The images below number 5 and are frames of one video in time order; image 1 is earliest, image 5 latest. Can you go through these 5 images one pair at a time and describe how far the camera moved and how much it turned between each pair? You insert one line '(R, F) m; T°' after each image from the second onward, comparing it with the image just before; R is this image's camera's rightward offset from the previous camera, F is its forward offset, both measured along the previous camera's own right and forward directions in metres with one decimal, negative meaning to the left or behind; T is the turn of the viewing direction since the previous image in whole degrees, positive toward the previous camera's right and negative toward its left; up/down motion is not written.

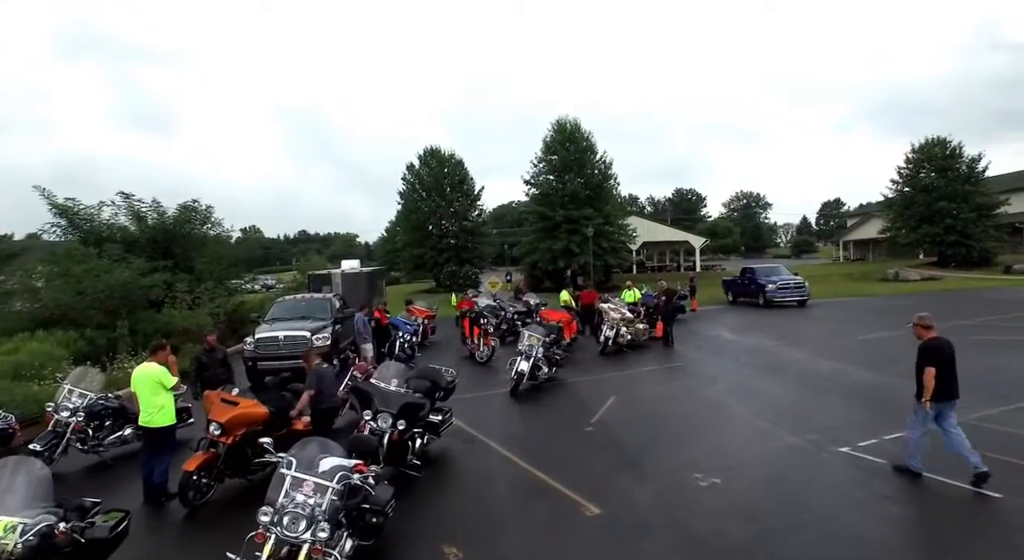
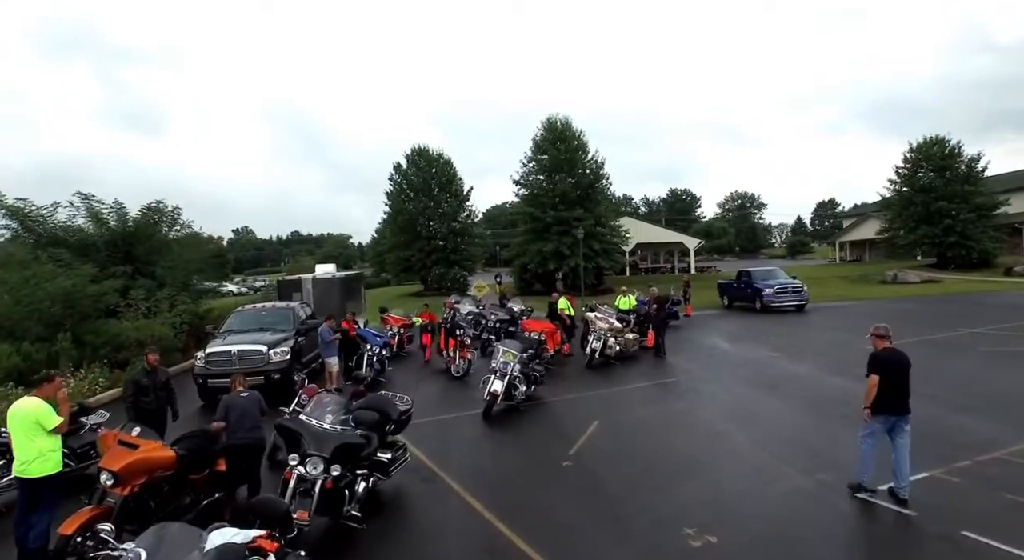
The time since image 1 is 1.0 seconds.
(+0.4, +1.0) m; 0°
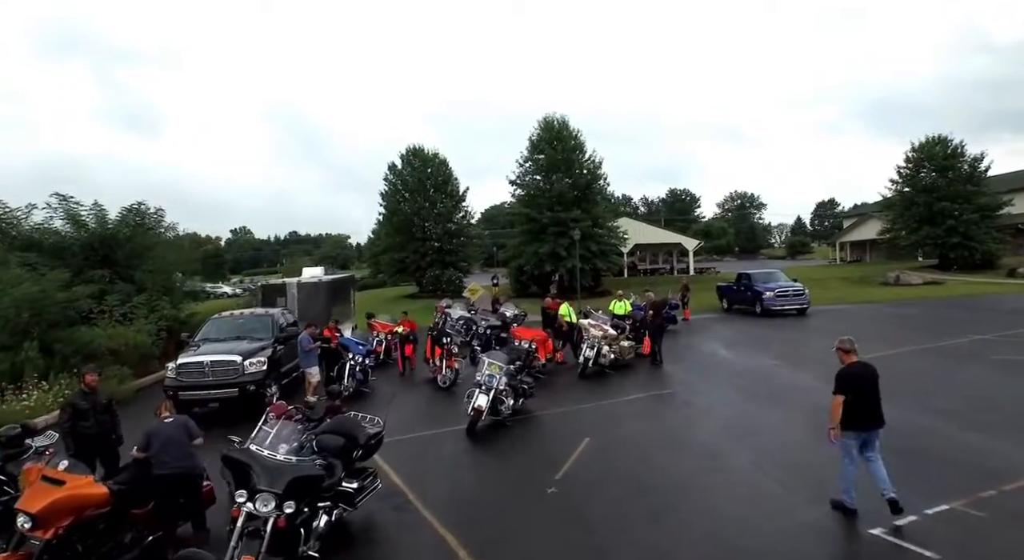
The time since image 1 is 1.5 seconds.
(+0.2, +0.5) m; 0°
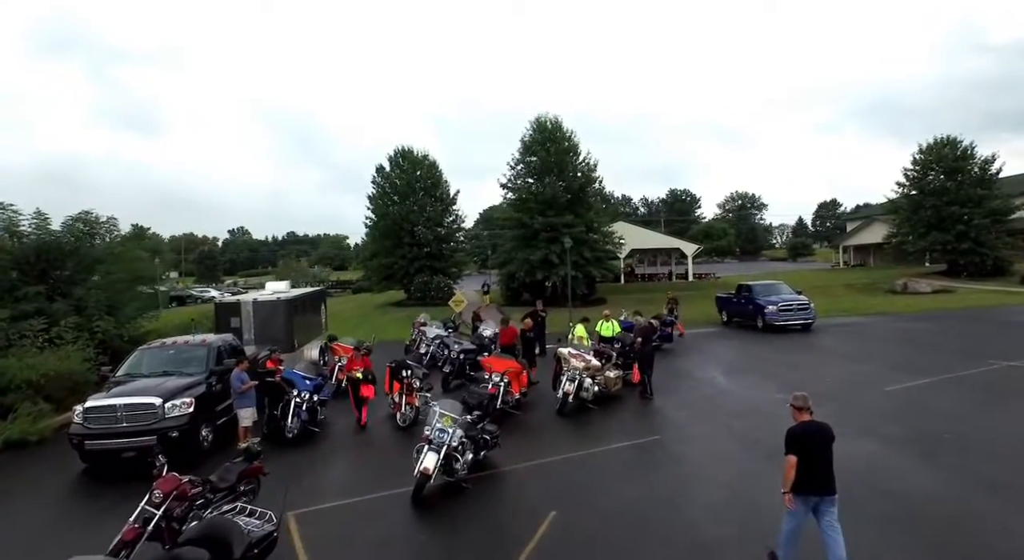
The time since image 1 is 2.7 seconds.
(+0.6, +1.4) m; 0°
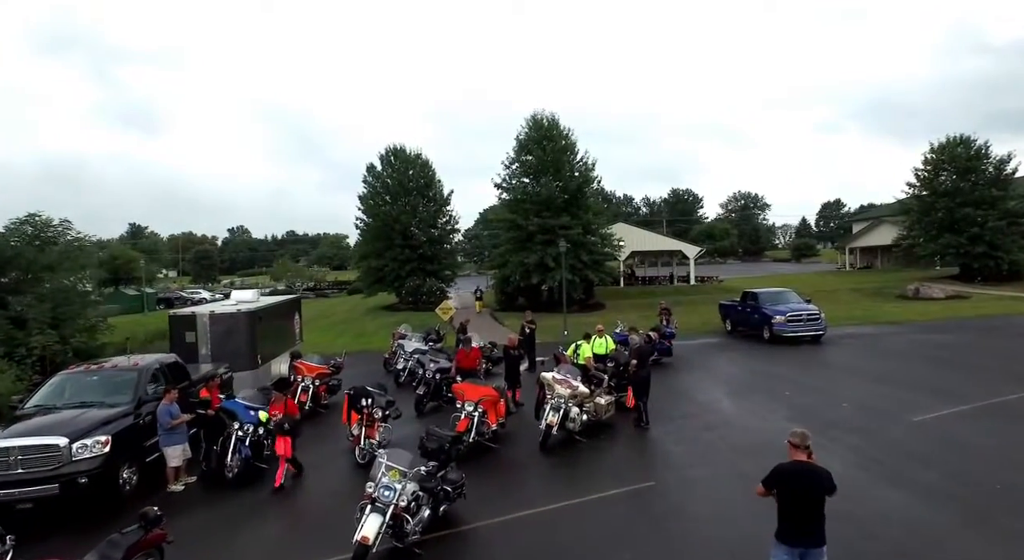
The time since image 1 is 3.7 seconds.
(+0.5, +1.3) m; 0°
